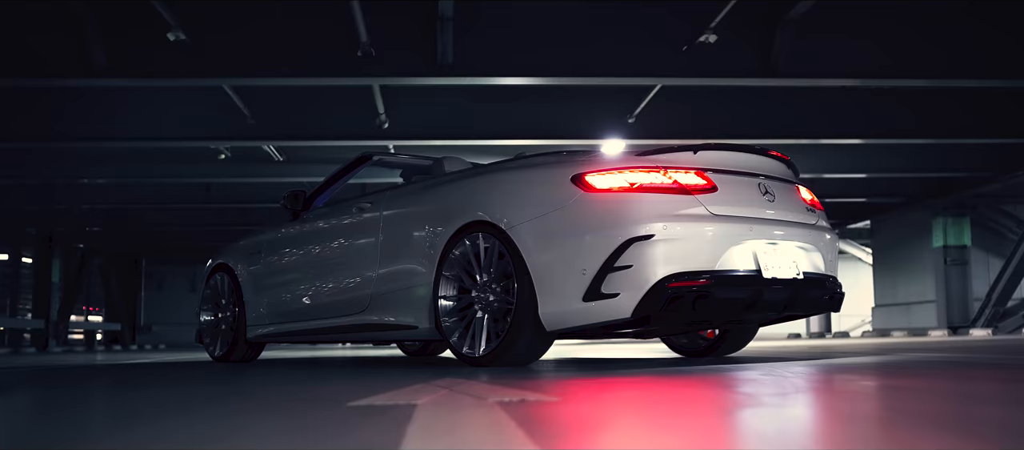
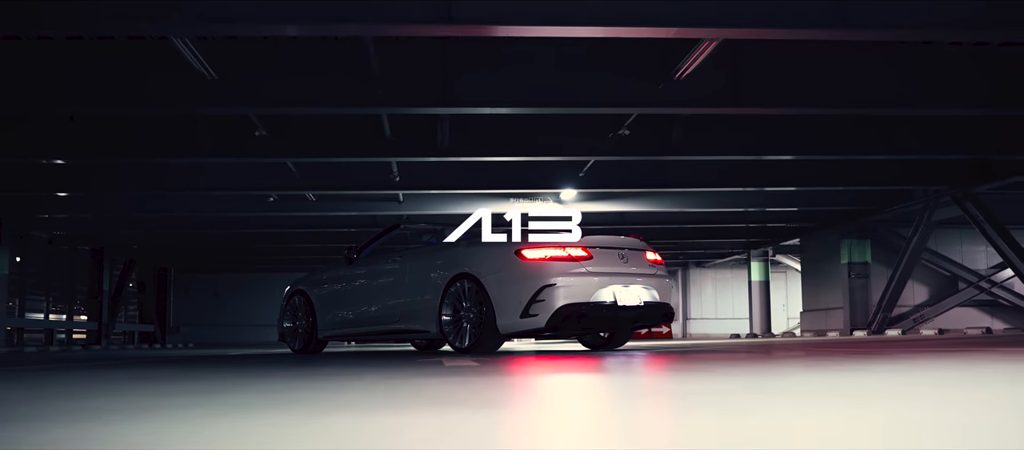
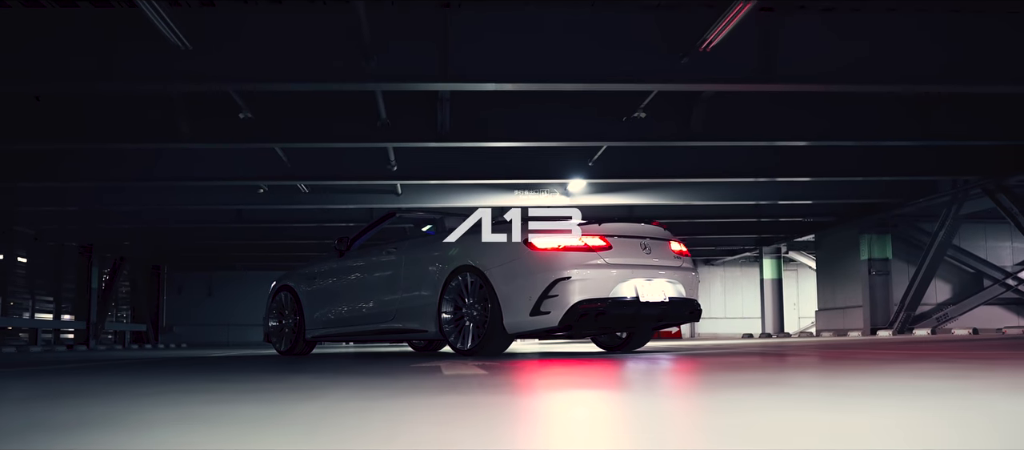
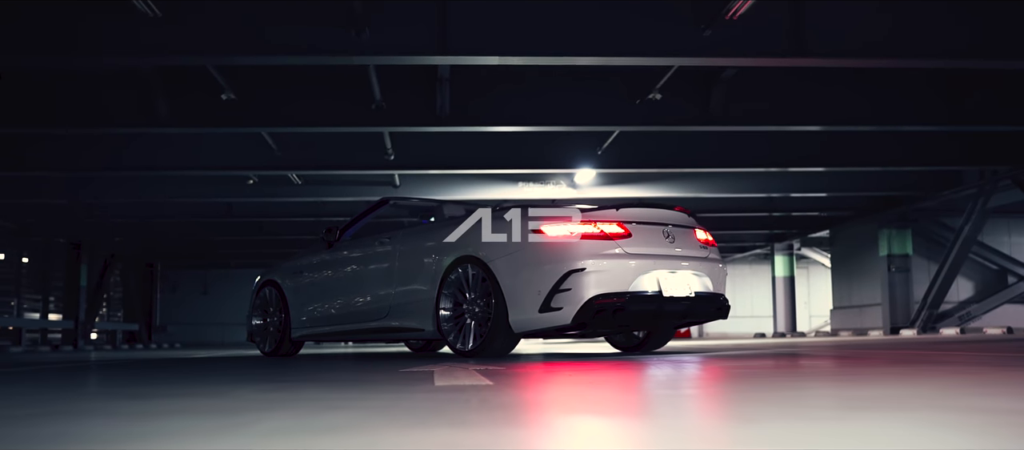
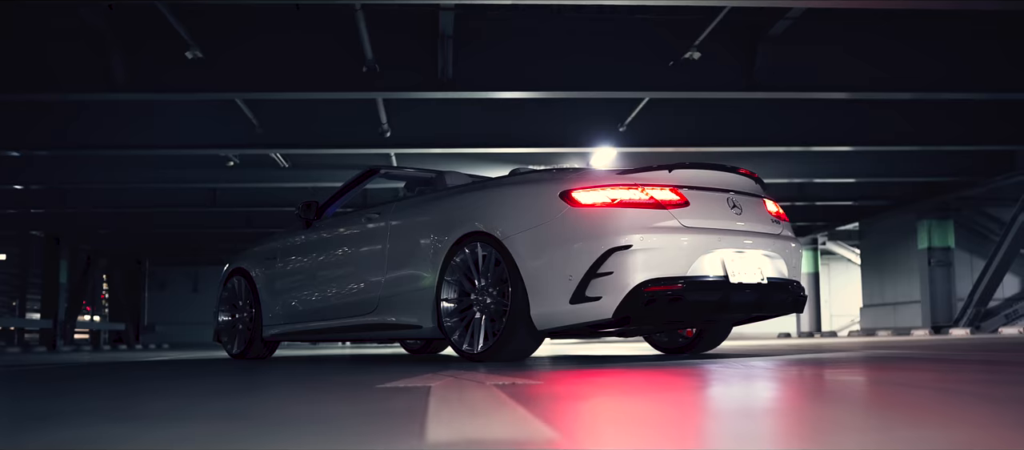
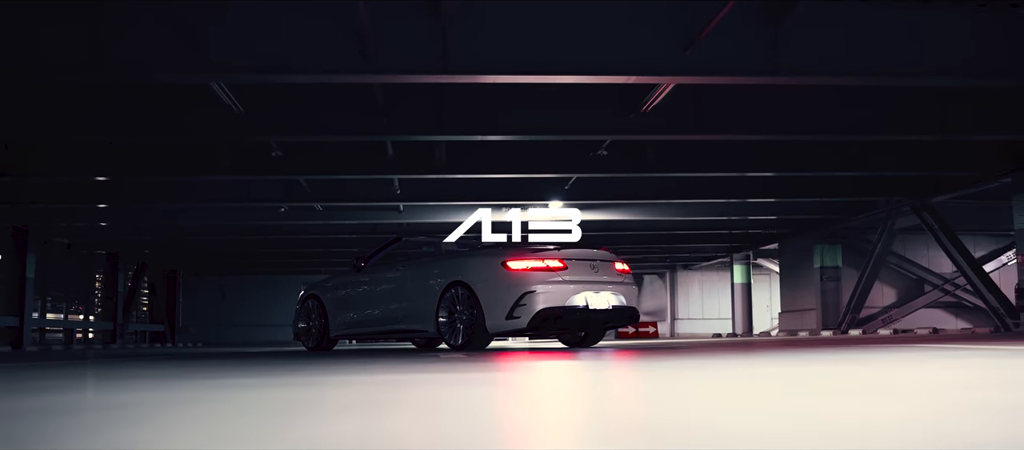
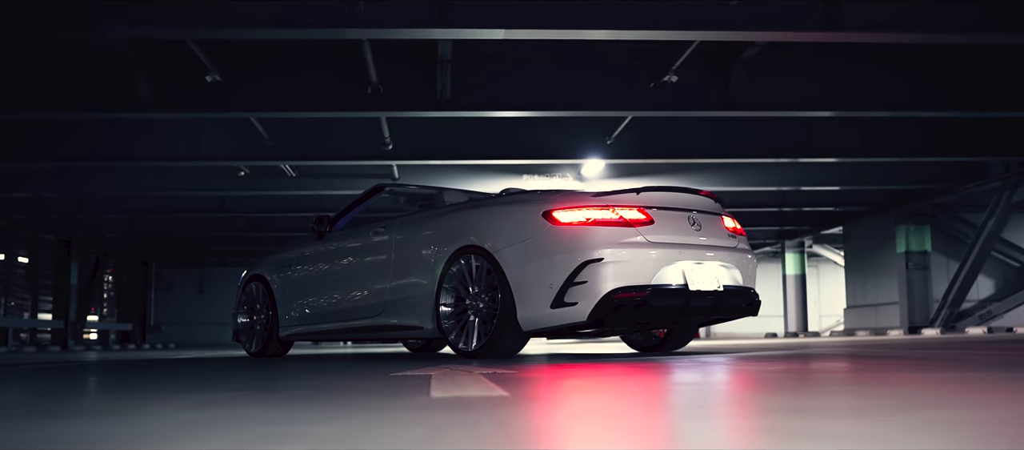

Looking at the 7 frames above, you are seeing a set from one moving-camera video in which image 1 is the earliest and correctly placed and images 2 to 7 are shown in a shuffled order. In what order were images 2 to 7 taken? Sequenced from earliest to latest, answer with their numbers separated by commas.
5, 7, 4, 3, 2, 6
